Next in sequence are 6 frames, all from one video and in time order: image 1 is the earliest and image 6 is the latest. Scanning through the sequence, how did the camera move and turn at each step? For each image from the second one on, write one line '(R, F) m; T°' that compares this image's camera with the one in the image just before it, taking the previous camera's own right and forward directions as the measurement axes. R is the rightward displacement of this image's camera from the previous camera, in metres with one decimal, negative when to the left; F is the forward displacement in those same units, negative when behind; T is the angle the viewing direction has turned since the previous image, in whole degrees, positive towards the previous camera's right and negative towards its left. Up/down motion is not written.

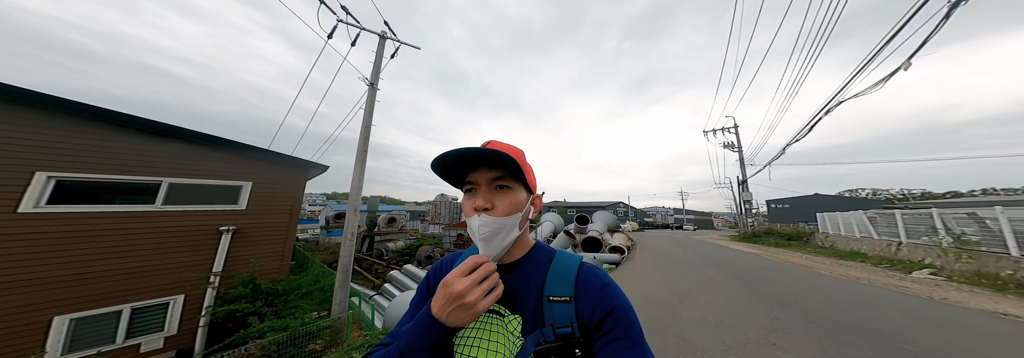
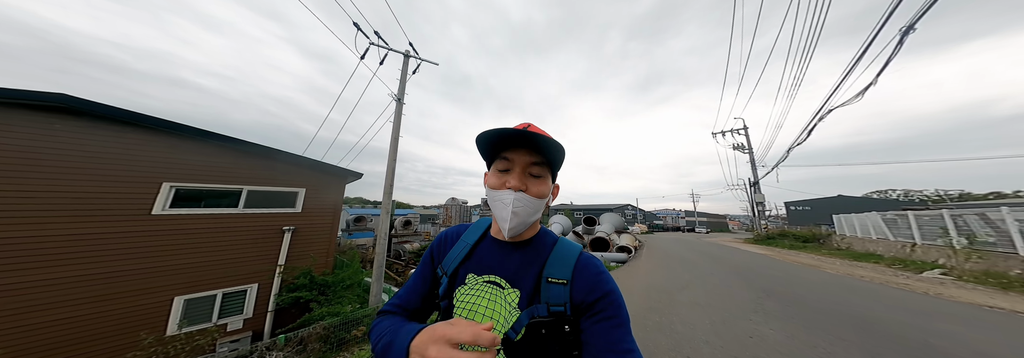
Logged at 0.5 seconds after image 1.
(-0.2, -0.6) m; -2°
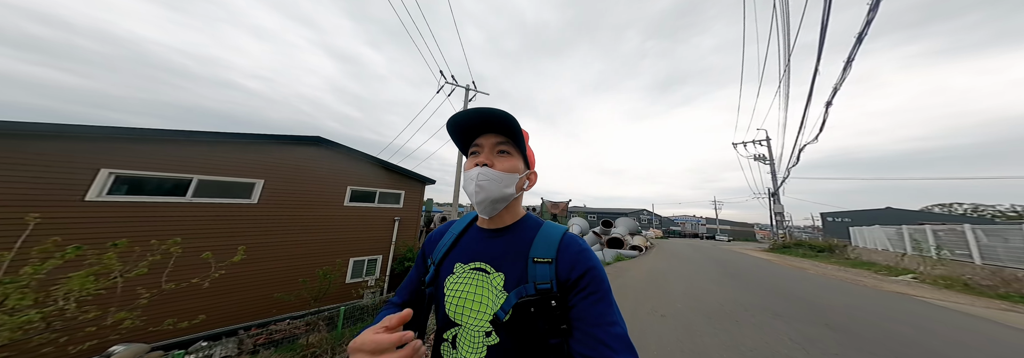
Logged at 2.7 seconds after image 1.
(-0.9, -2.2) m; -4°
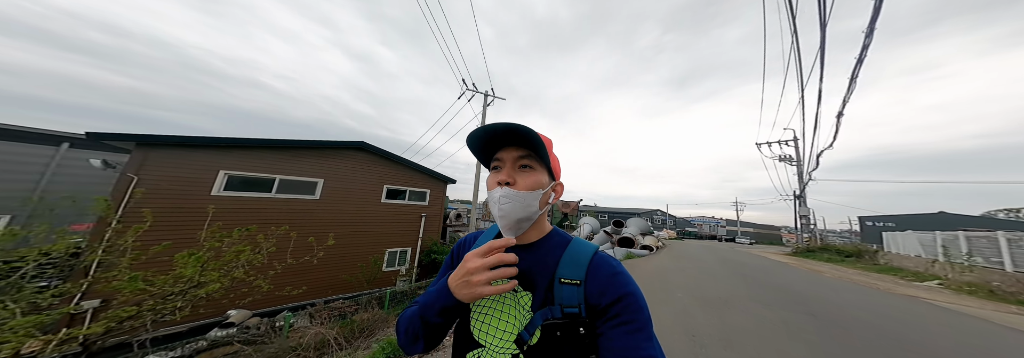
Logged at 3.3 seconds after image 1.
(-0.2, -0.6) m; -3°
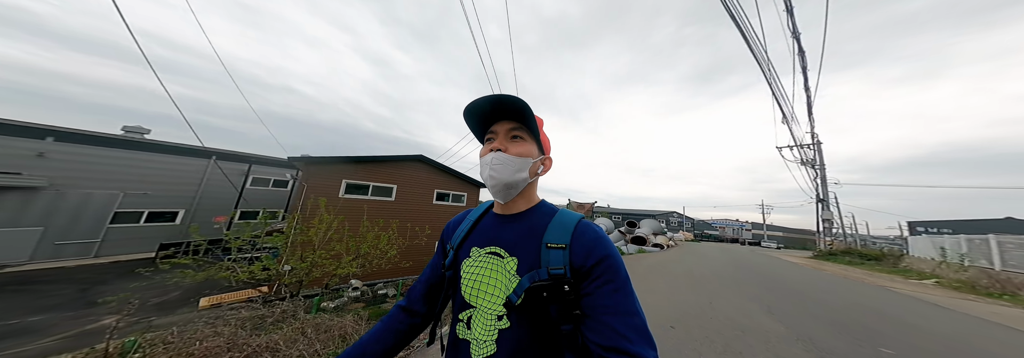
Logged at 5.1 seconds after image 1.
(-0.5, -1.5) m; -3°
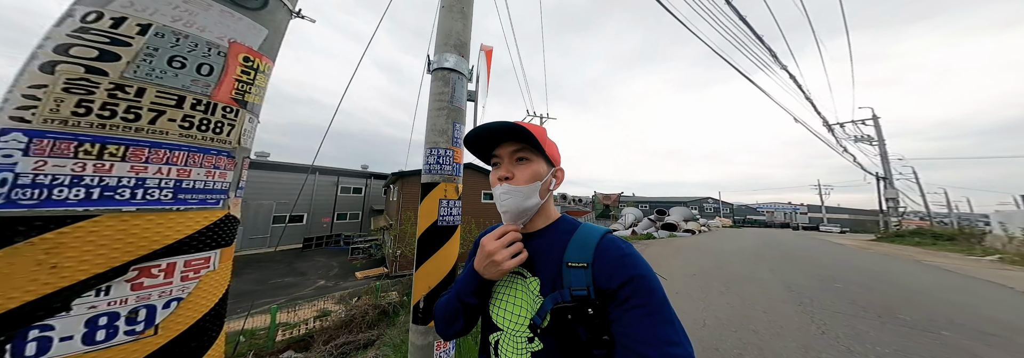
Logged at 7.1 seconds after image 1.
(-0.8, -1.5) m; -6°
